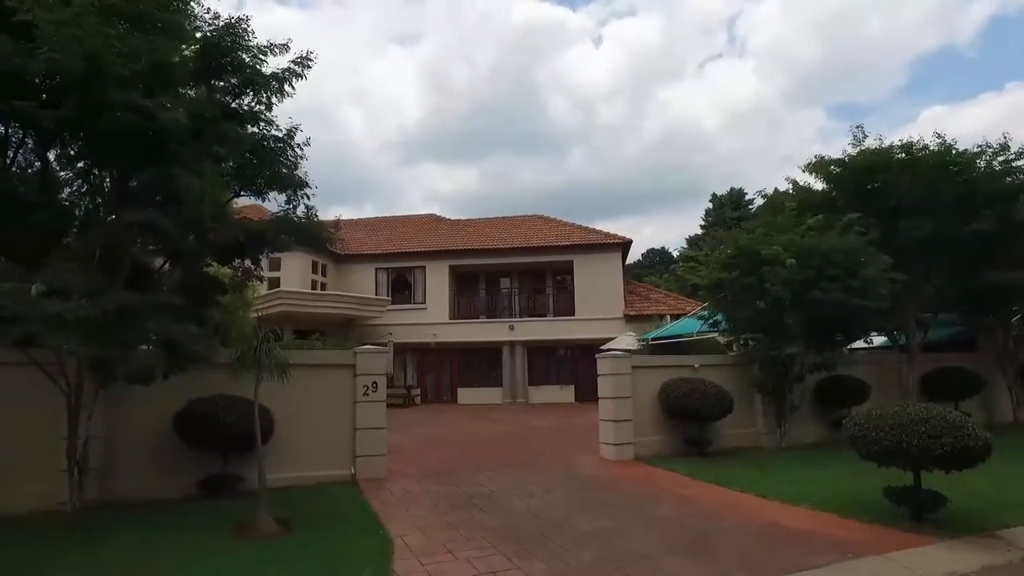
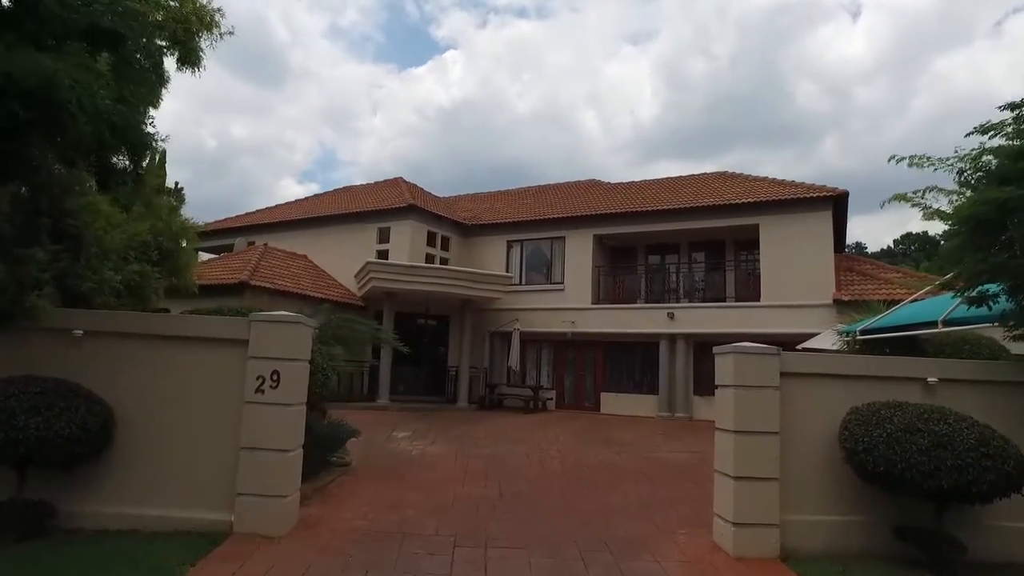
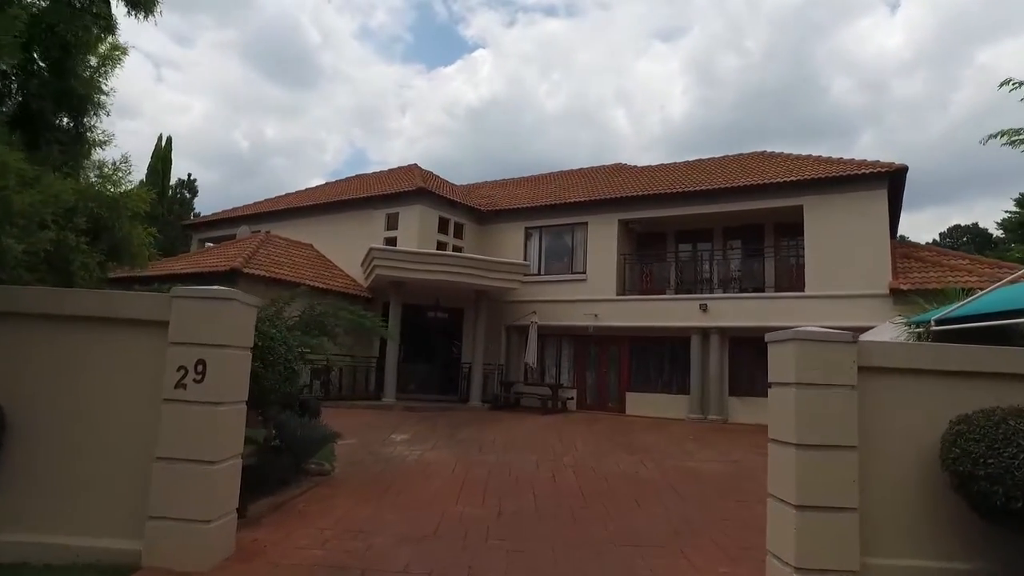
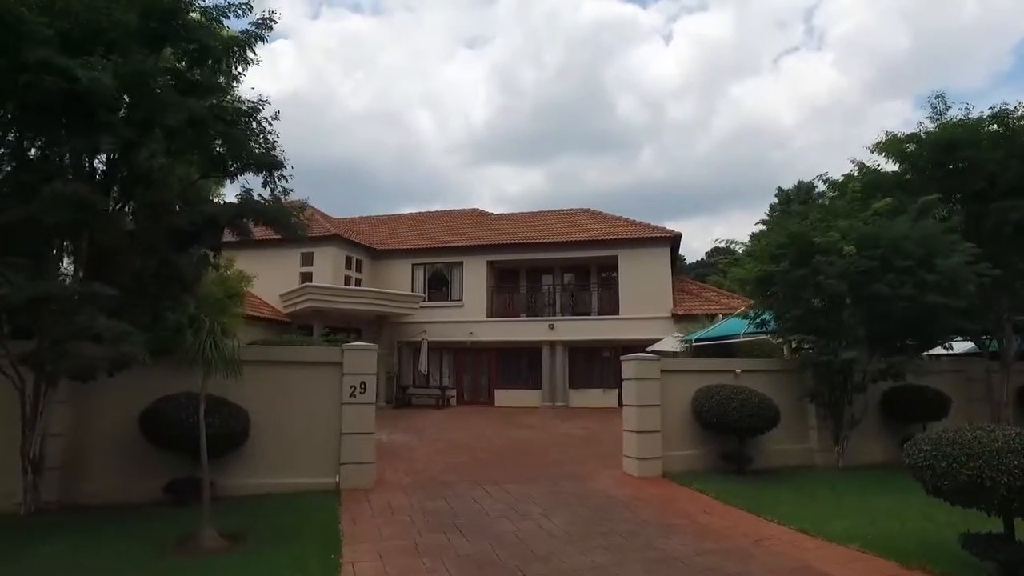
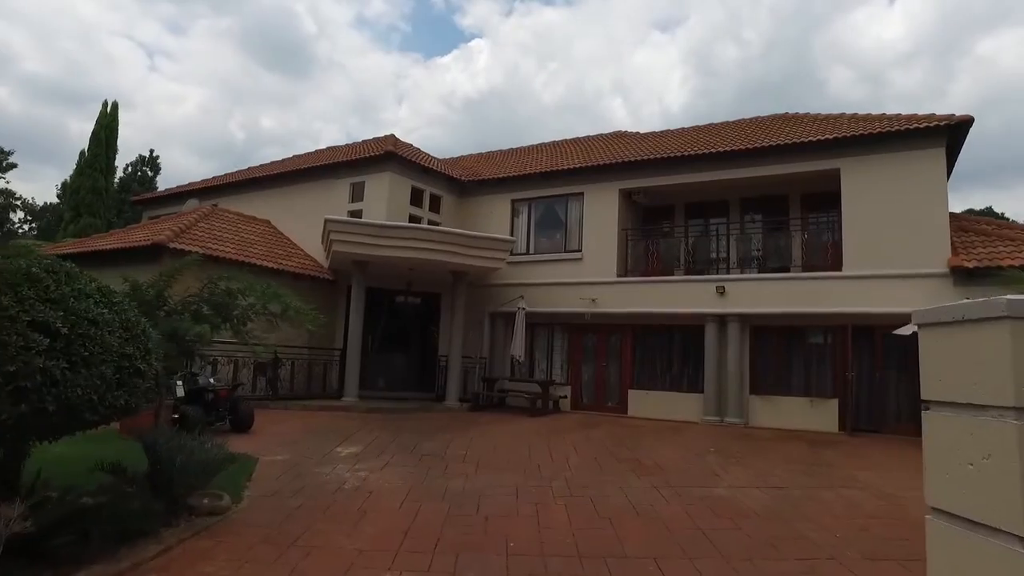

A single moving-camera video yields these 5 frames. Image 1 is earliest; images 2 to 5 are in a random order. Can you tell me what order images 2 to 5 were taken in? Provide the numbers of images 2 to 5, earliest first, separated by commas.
4, 2, 3, 5
